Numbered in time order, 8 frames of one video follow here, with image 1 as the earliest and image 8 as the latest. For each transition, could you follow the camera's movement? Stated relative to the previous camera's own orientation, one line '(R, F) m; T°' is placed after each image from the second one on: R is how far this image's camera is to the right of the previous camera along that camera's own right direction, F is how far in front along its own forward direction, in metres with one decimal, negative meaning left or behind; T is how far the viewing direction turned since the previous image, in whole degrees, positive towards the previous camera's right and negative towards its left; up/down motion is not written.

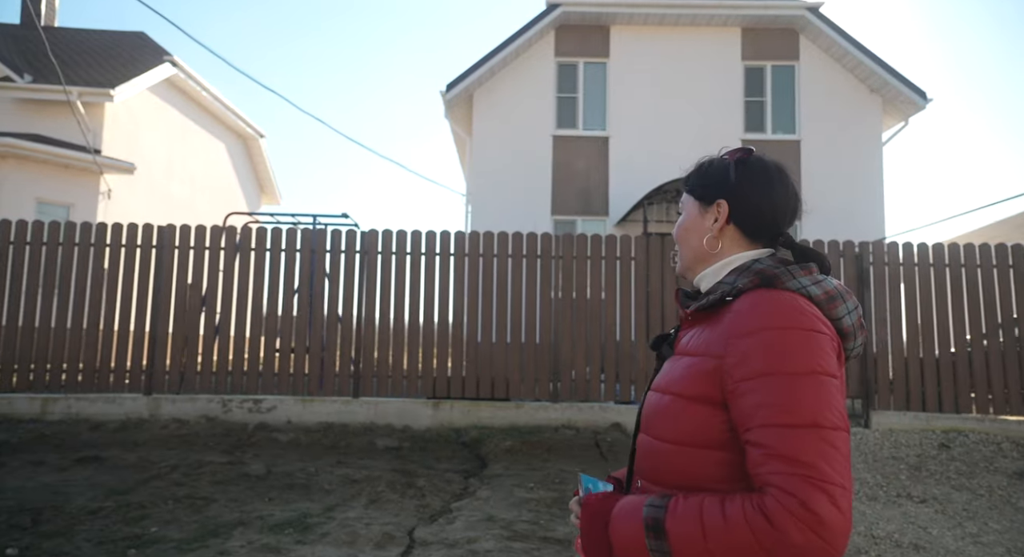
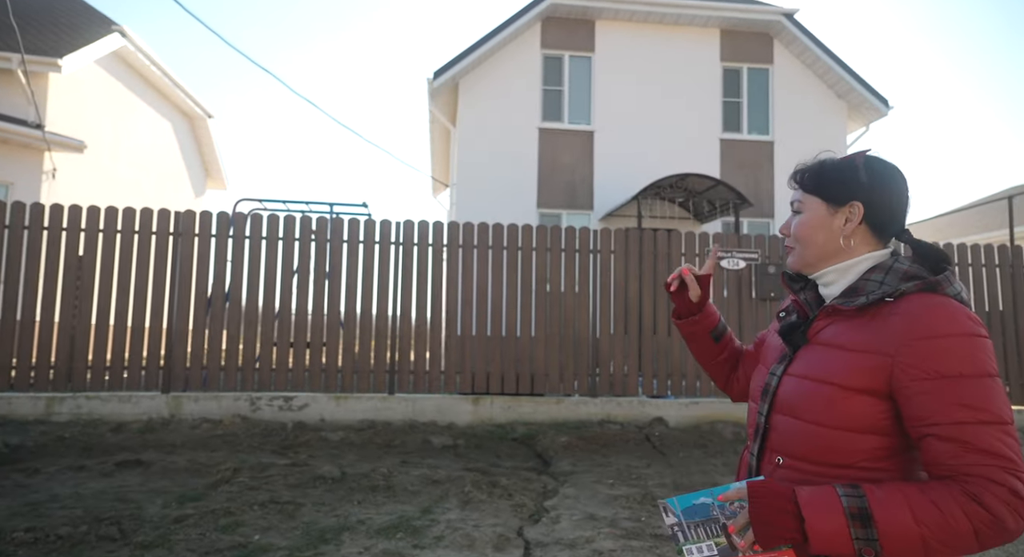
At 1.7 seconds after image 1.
(-1.1, +0.1) m; +5°
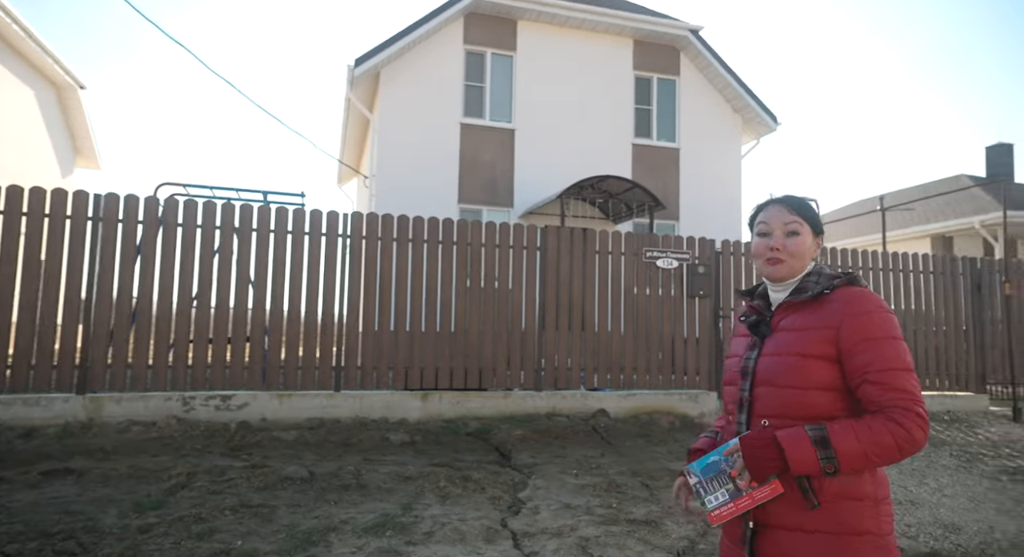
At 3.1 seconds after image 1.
(-0.6, 0.0) m; +10°
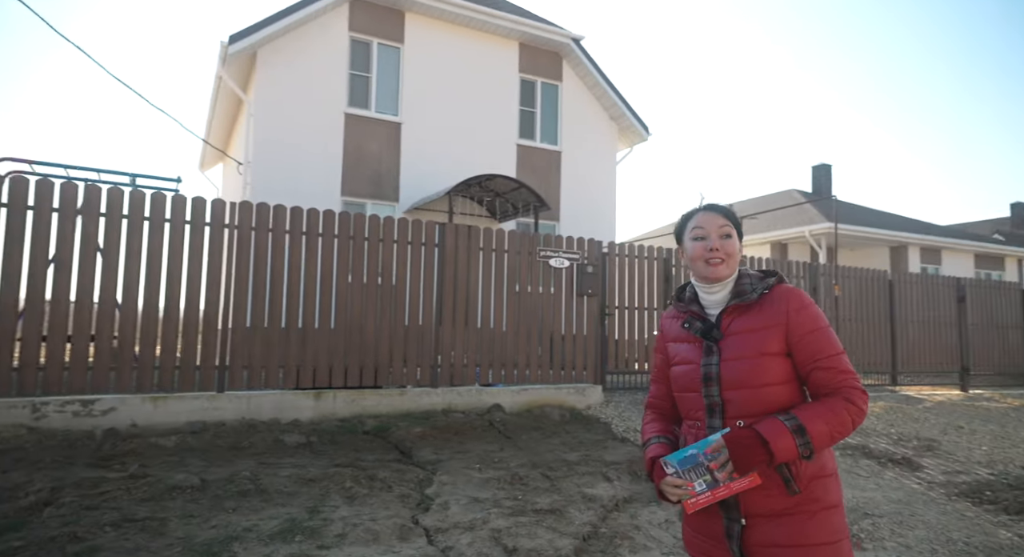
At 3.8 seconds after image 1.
(-0.3, -0.1) m; +12°
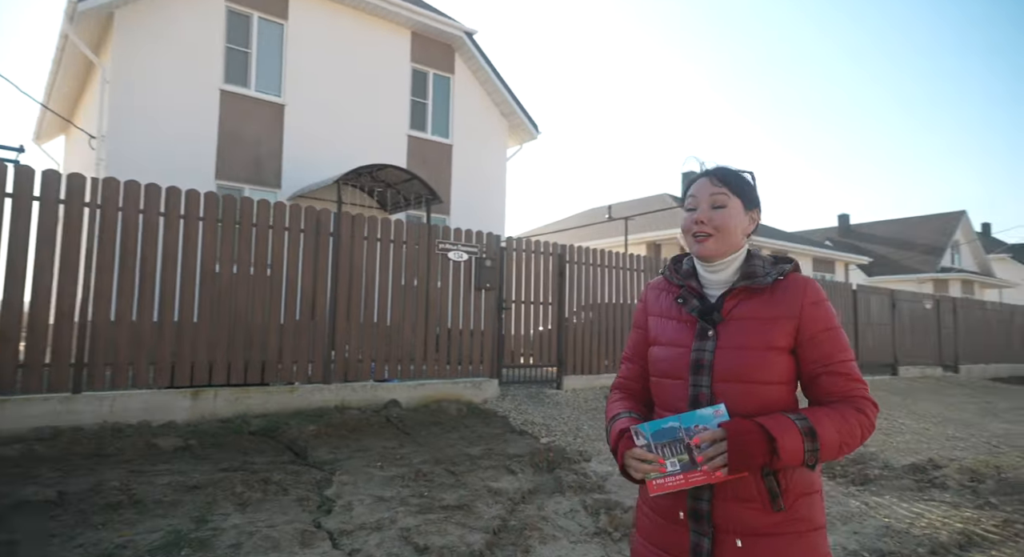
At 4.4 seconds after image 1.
(-0.2, +0.1) m; +11°
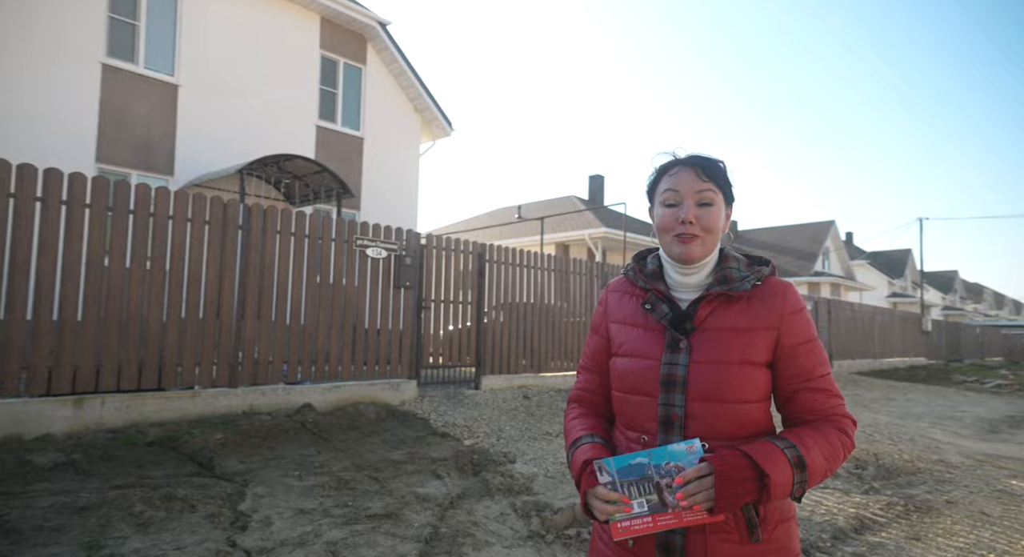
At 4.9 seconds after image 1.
(-0.2, +0.1) m; +9°
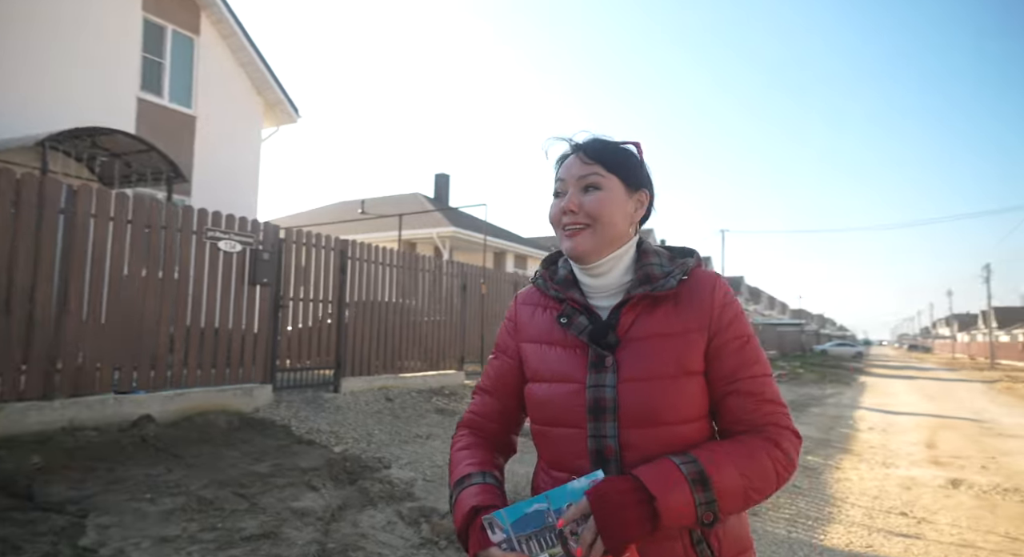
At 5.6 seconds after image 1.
(-0.3, 0.0) m; +15°
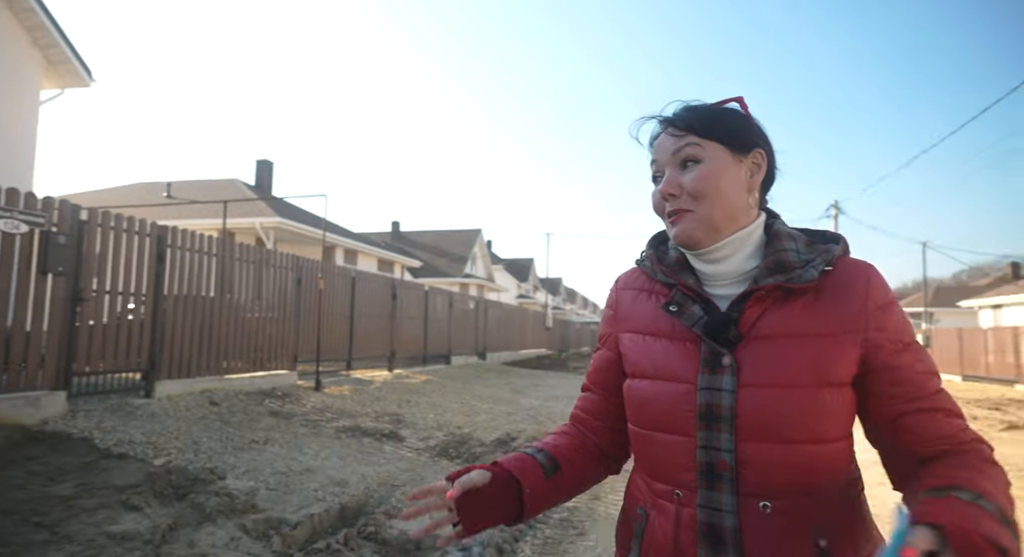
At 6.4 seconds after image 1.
(-0.2, 0.0) m; +16°
